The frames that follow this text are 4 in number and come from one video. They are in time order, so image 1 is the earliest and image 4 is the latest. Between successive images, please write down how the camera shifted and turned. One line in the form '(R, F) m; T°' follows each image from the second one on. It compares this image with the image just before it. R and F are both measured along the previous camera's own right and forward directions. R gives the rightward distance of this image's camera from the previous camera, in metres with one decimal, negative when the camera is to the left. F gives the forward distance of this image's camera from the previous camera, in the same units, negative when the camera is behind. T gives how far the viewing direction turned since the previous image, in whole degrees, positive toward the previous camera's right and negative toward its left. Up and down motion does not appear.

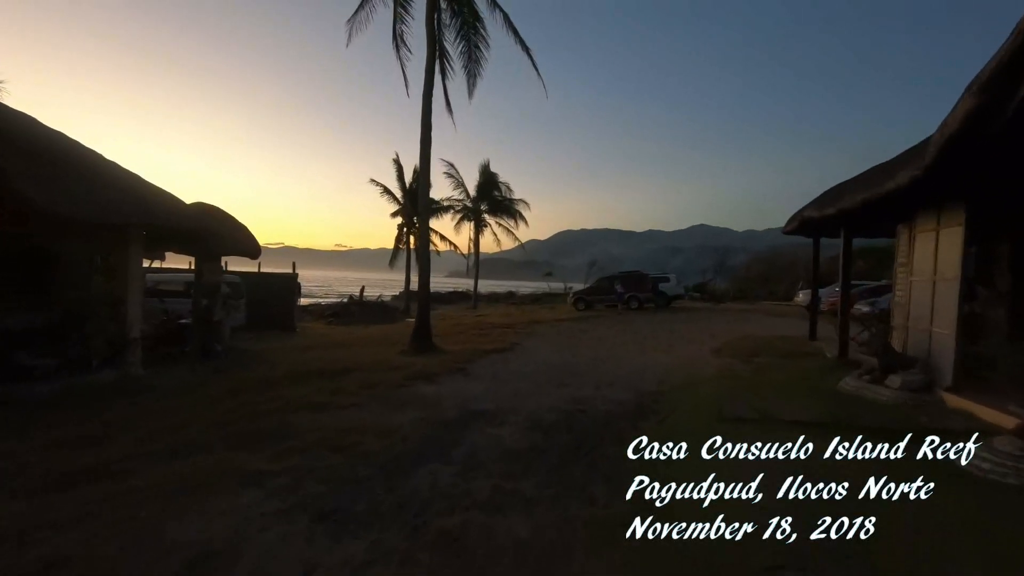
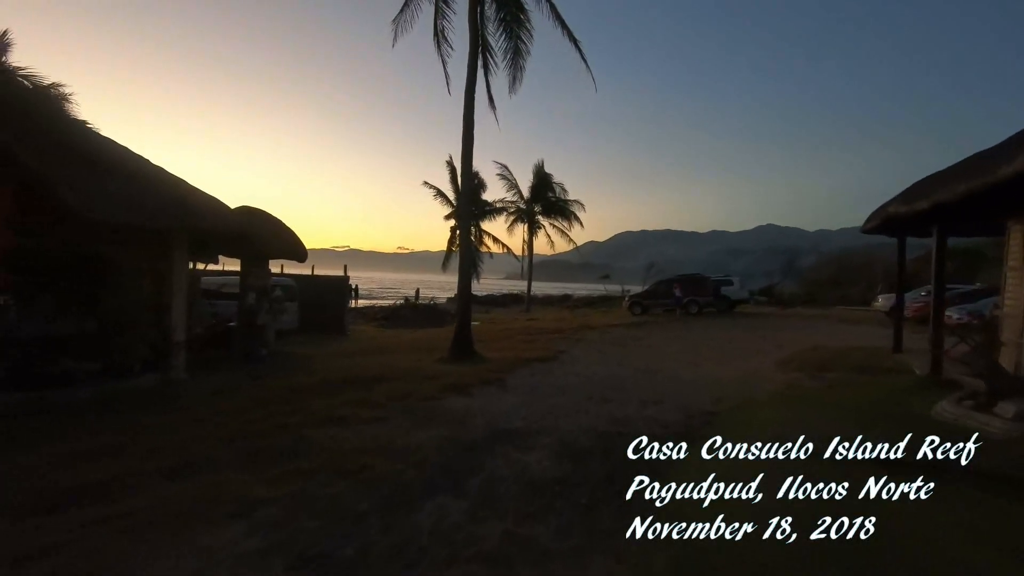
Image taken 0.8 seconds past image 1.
(+0.3, +0.8) m; -6°
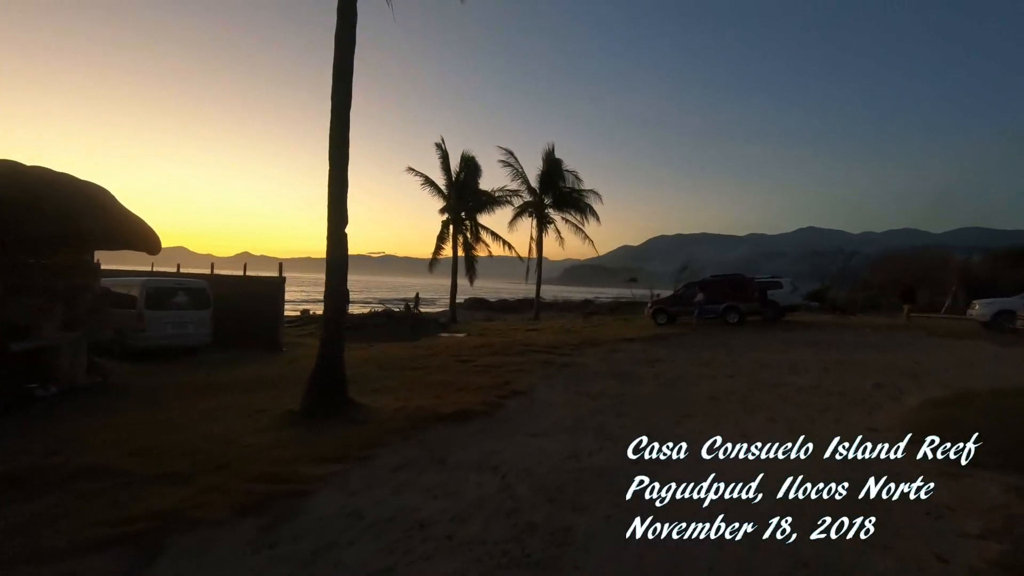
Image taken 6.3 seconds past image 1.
(+1.9, +6.0) m; -3°
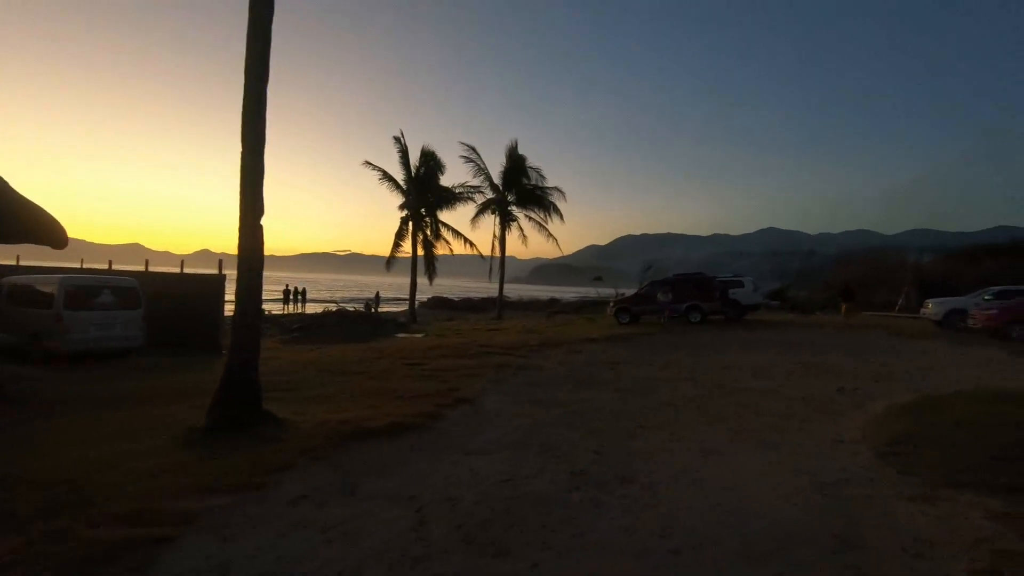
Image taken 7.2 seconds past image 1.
(+0.4, +0.8) m; +3°
